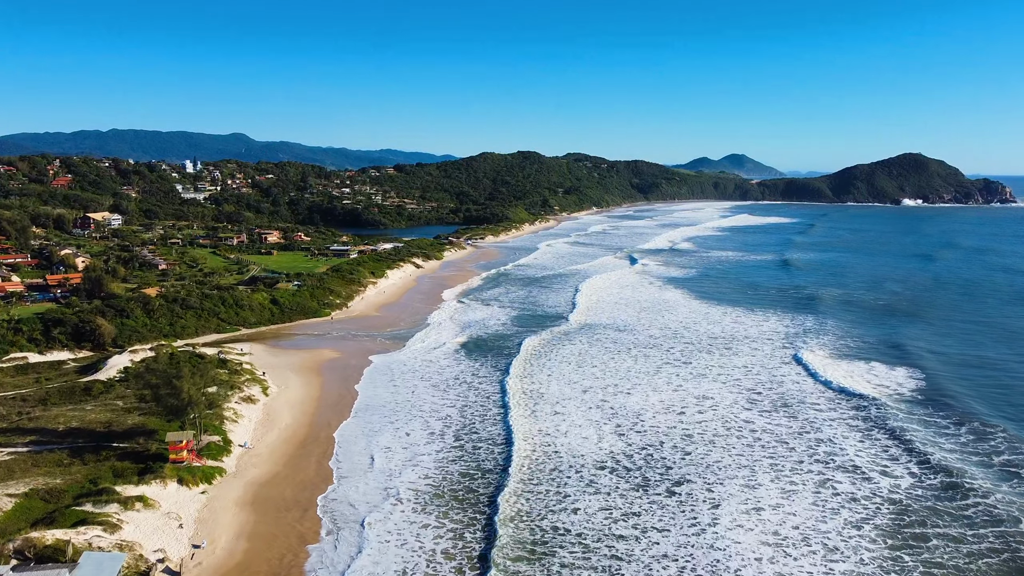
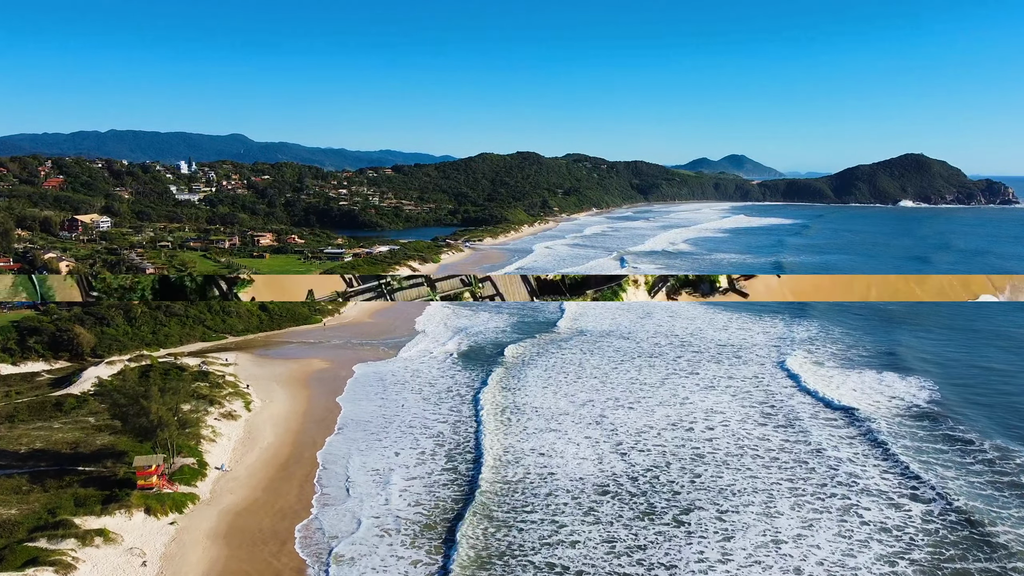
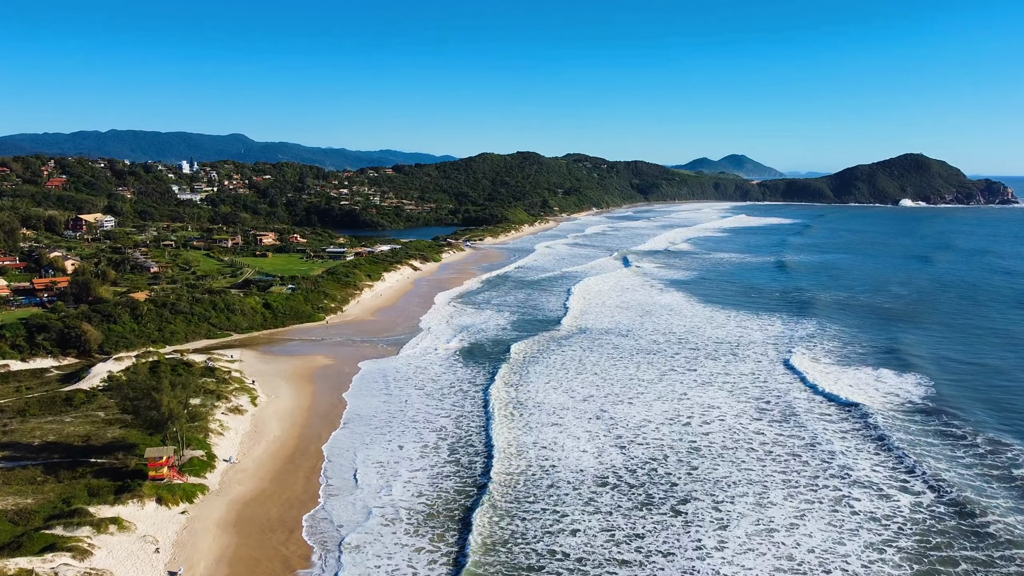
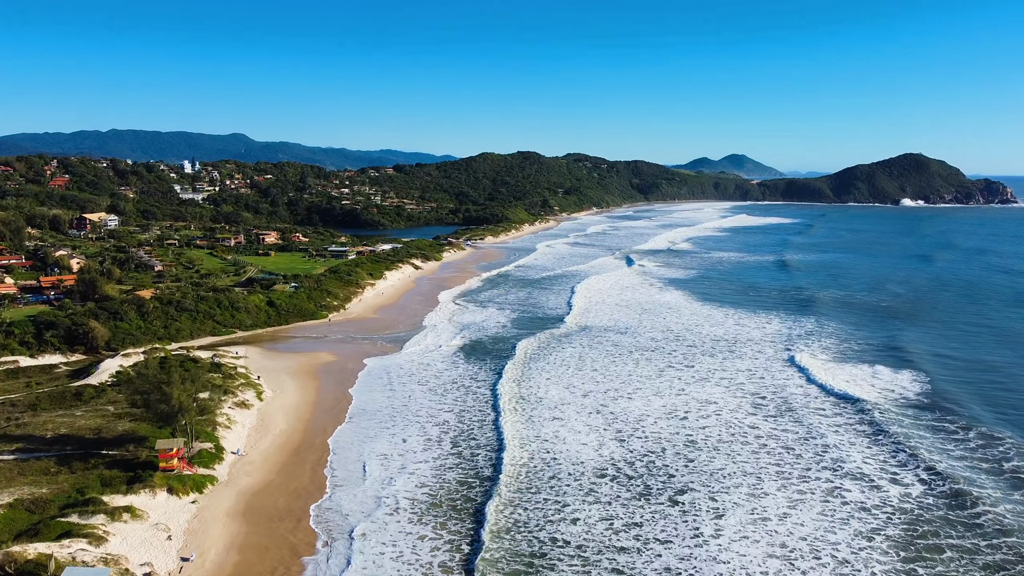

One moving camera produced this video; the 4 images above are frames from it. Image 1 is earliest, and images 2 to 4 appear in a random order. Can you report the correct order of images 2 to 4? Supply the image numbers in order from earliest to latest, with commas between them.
4, 3, 2
